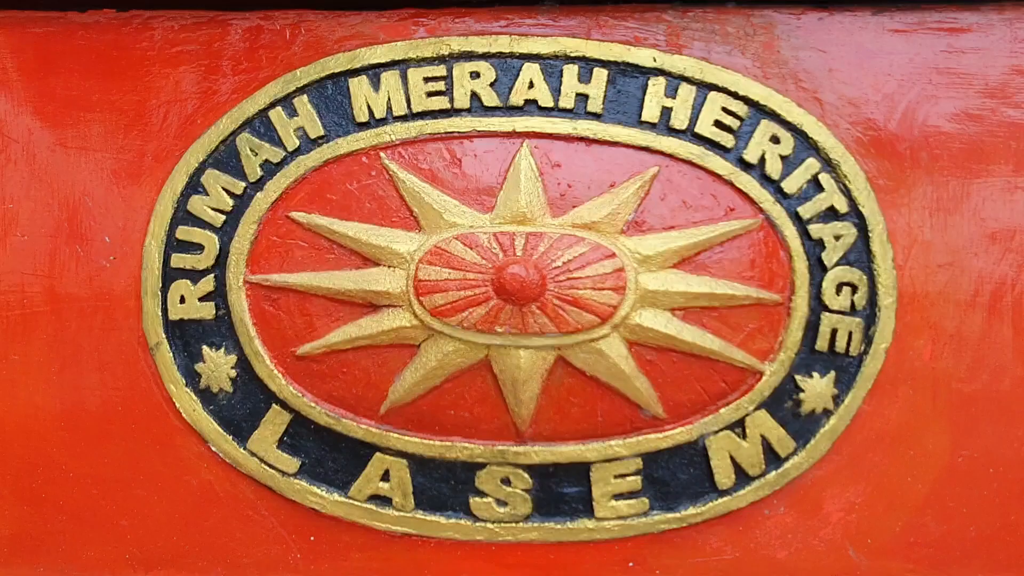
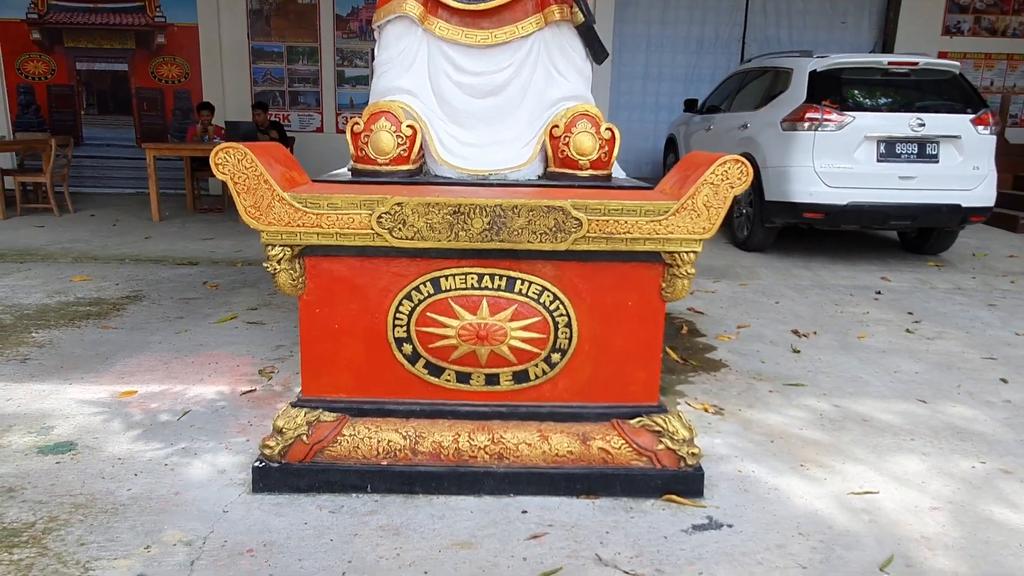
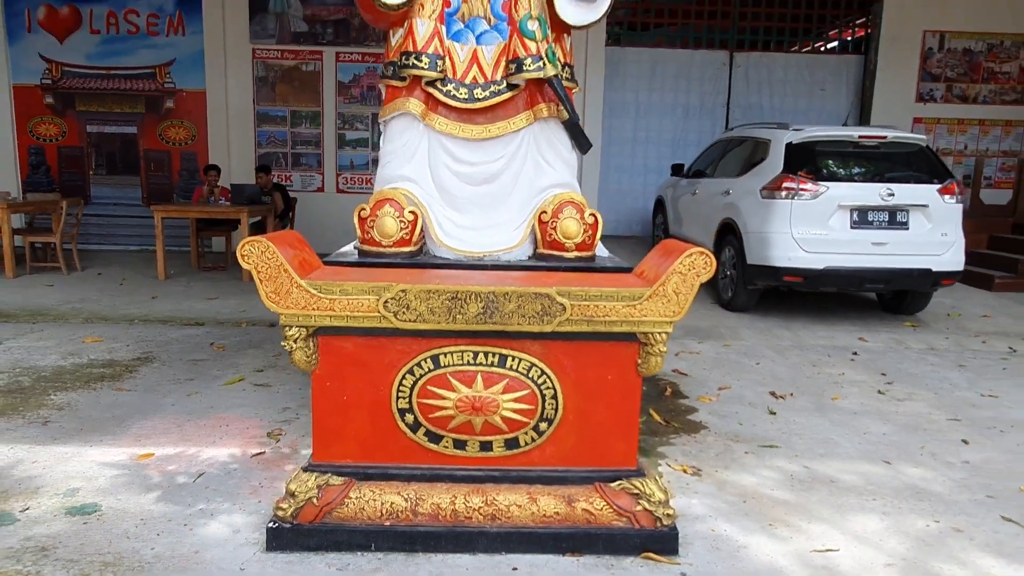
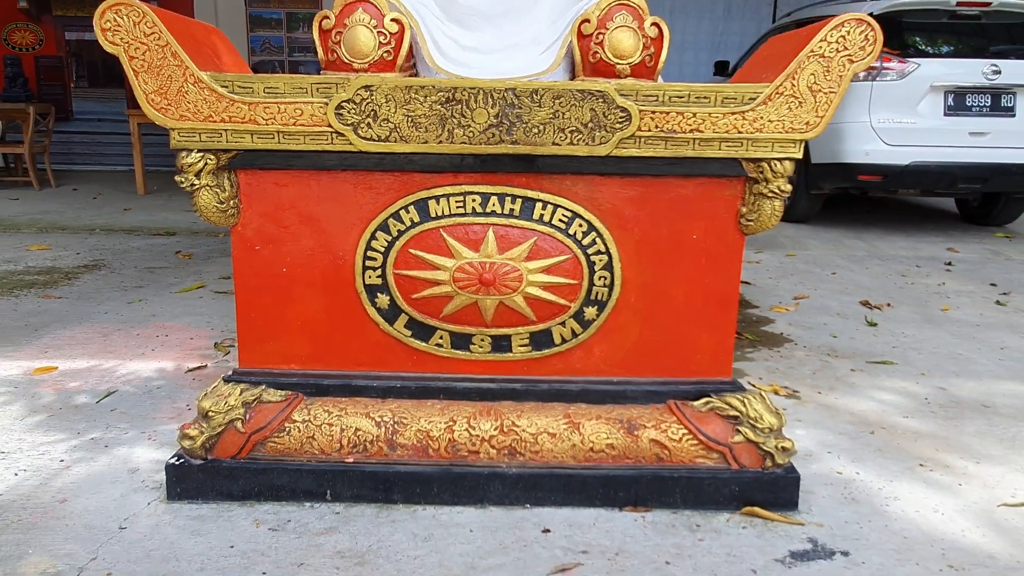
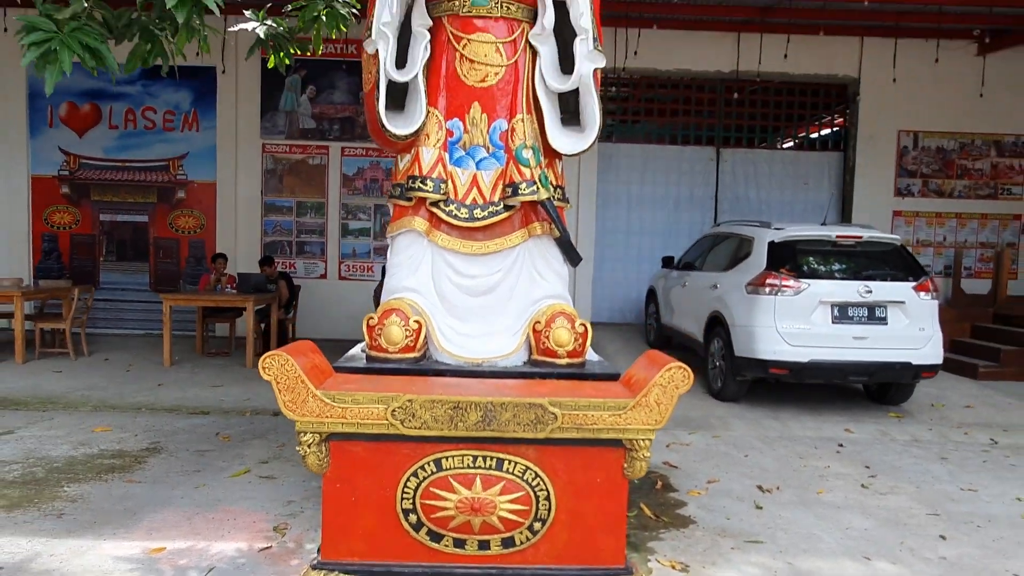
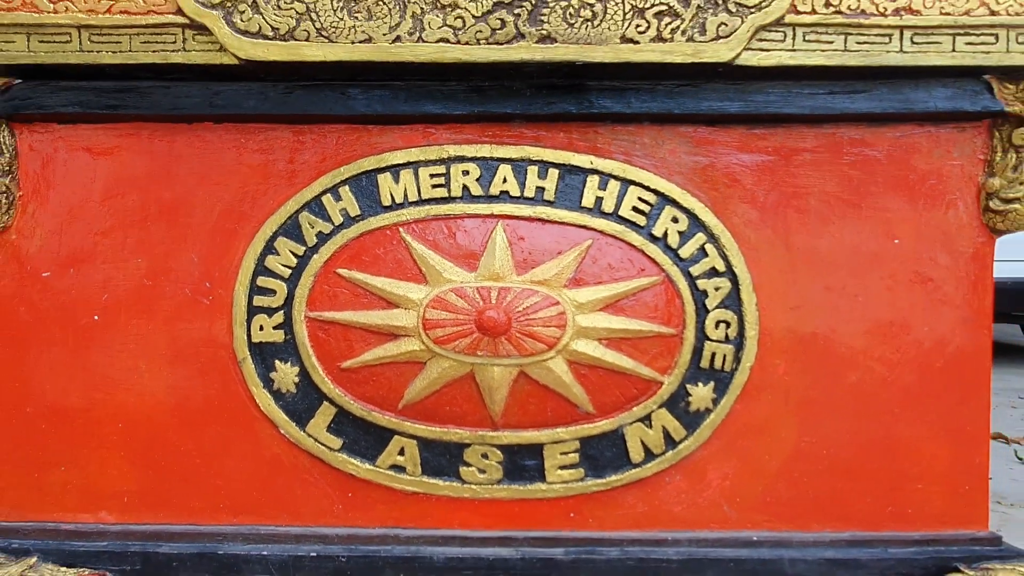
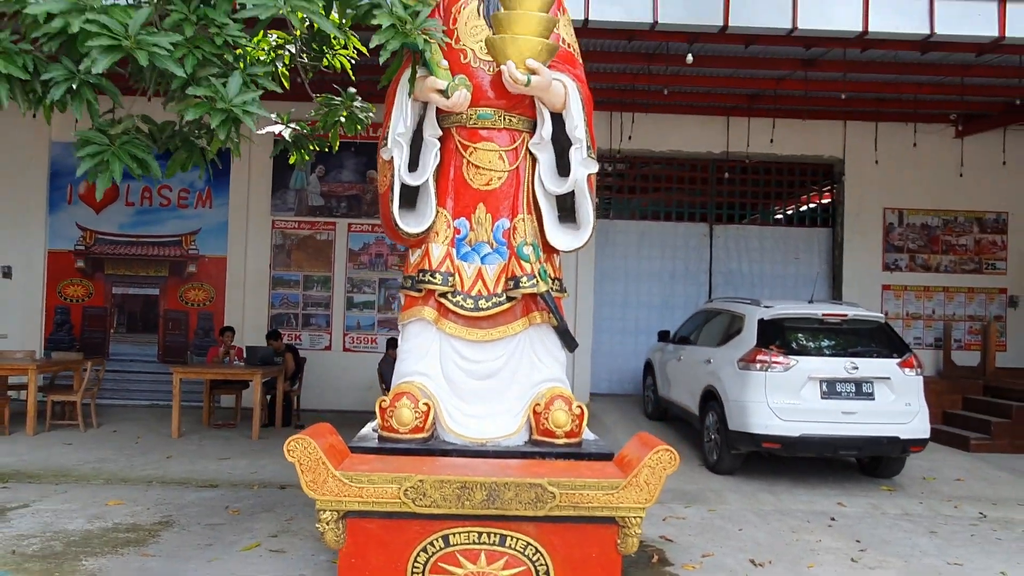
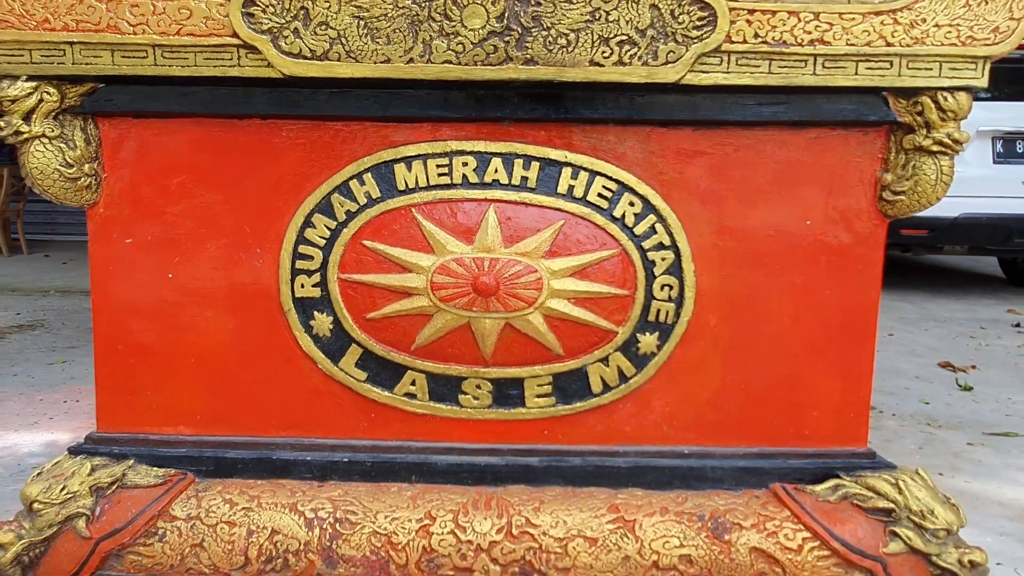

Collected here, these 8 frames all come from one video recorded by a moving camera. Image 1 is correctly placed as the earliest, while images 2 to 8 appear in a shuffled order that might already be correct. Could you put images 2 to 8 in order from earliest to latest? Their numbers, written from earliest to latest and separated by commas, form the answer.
6, 8, 4, 2, 3, 5, 7
